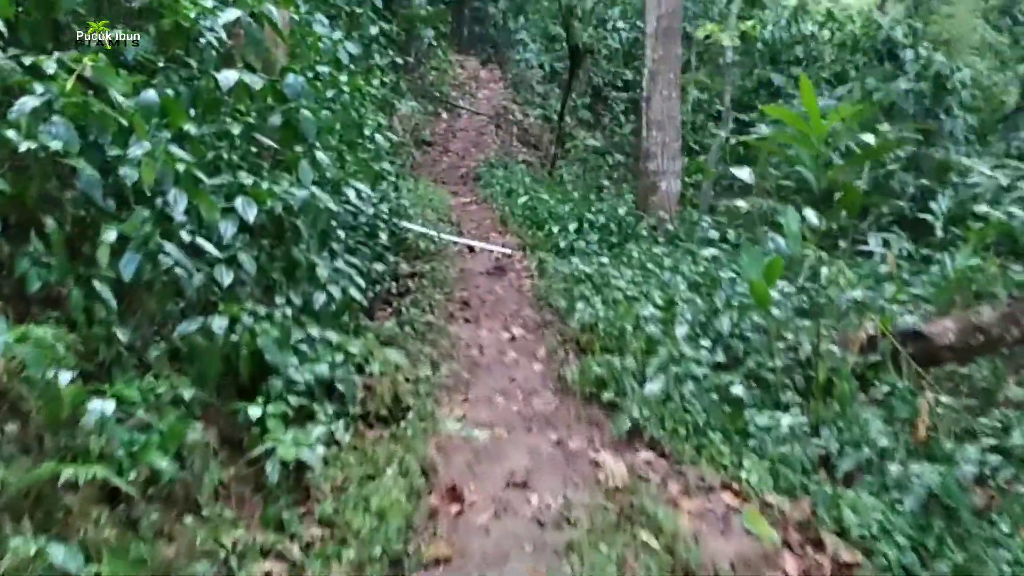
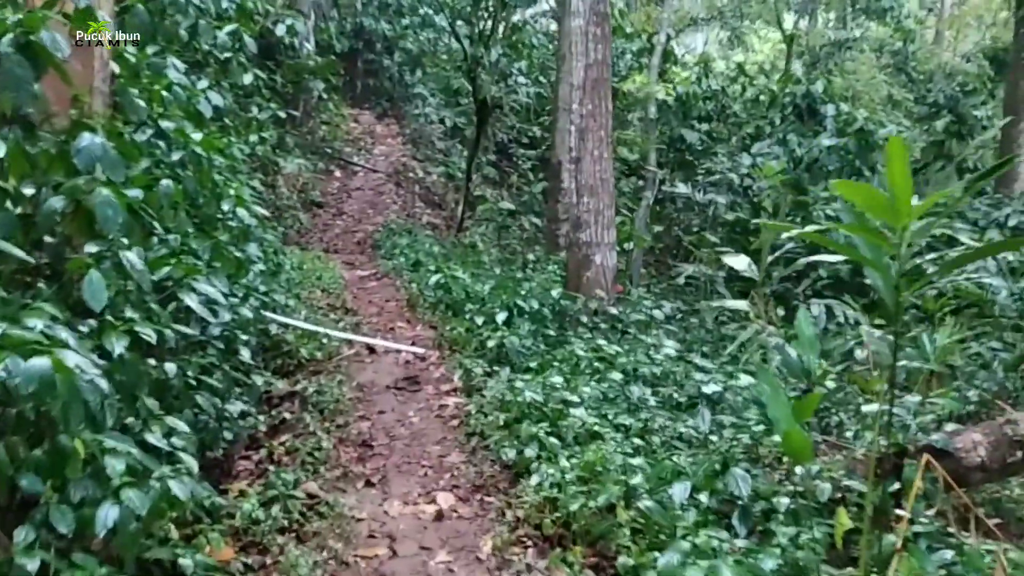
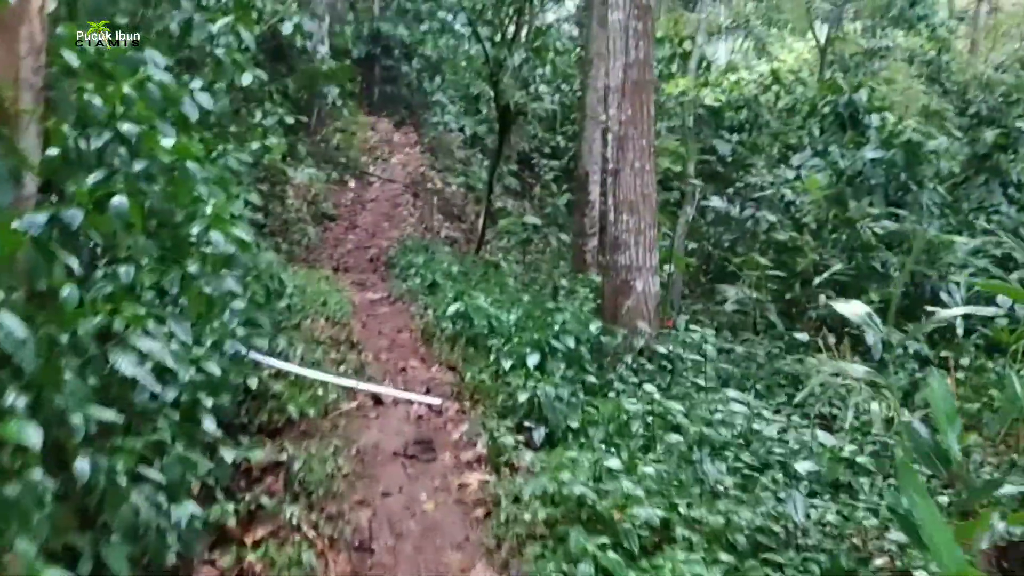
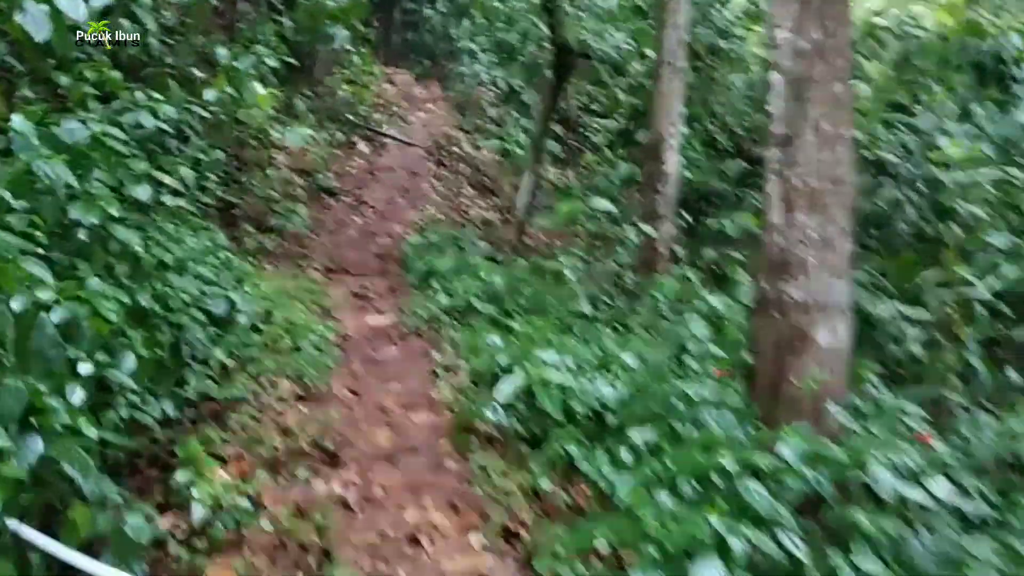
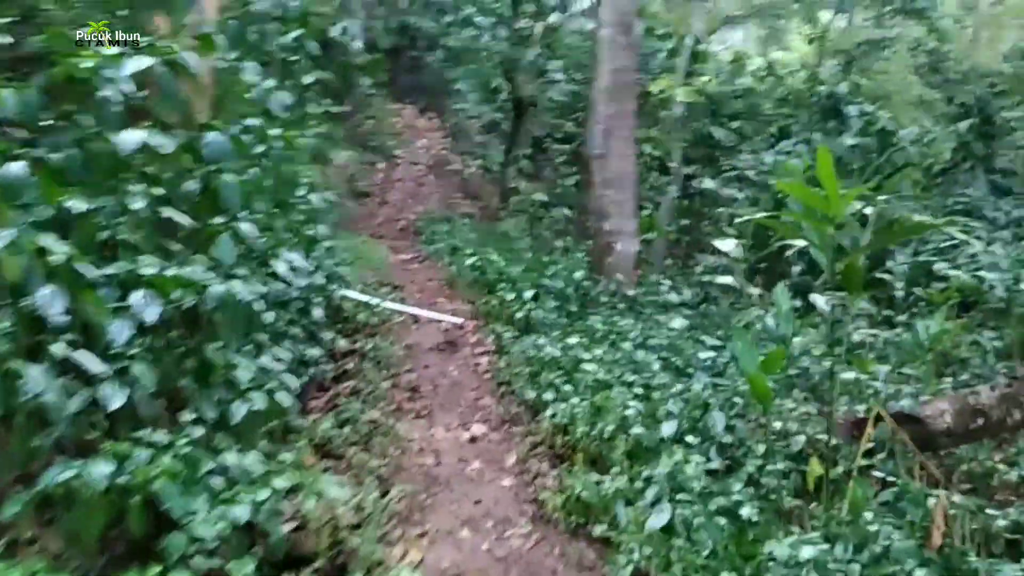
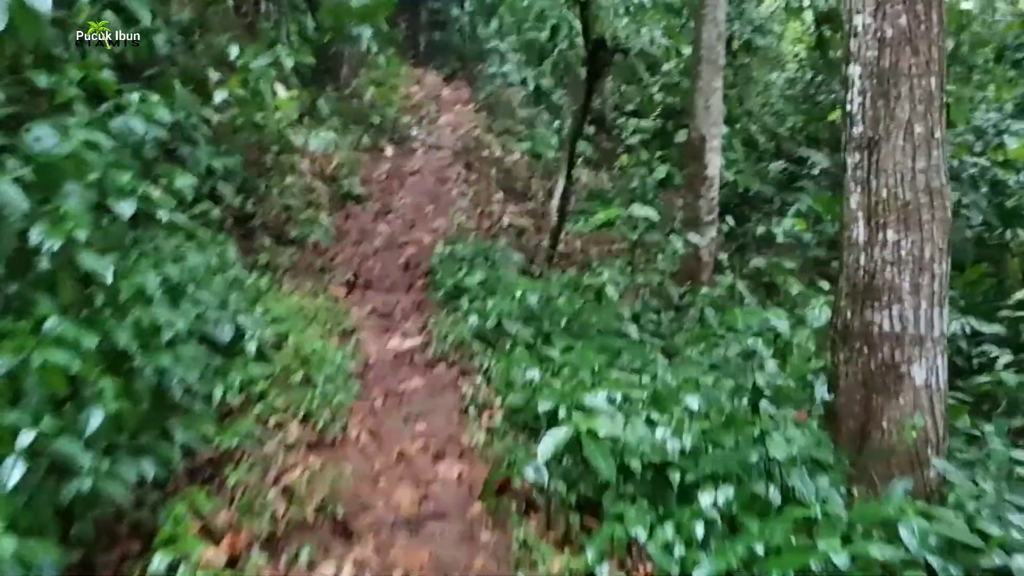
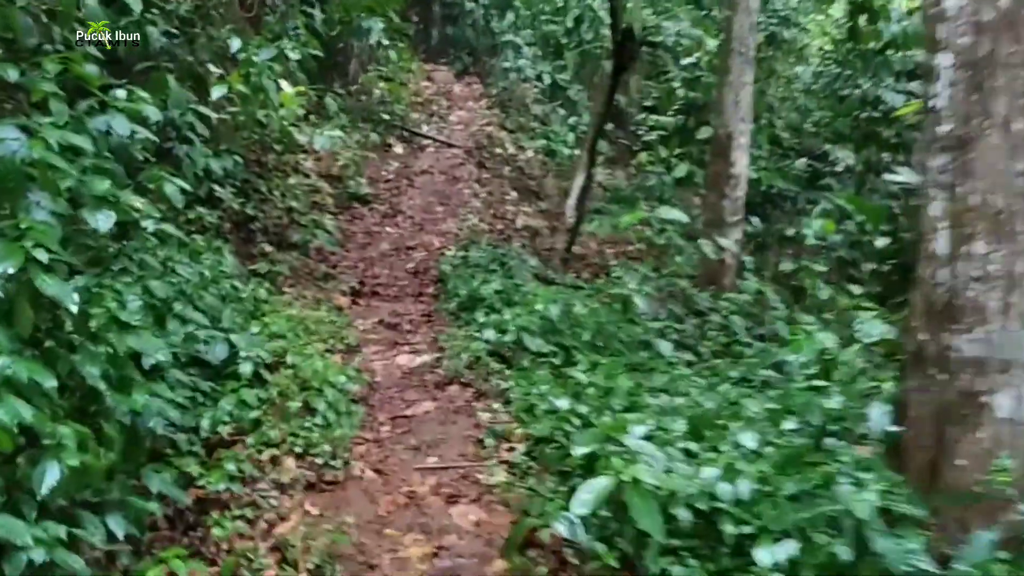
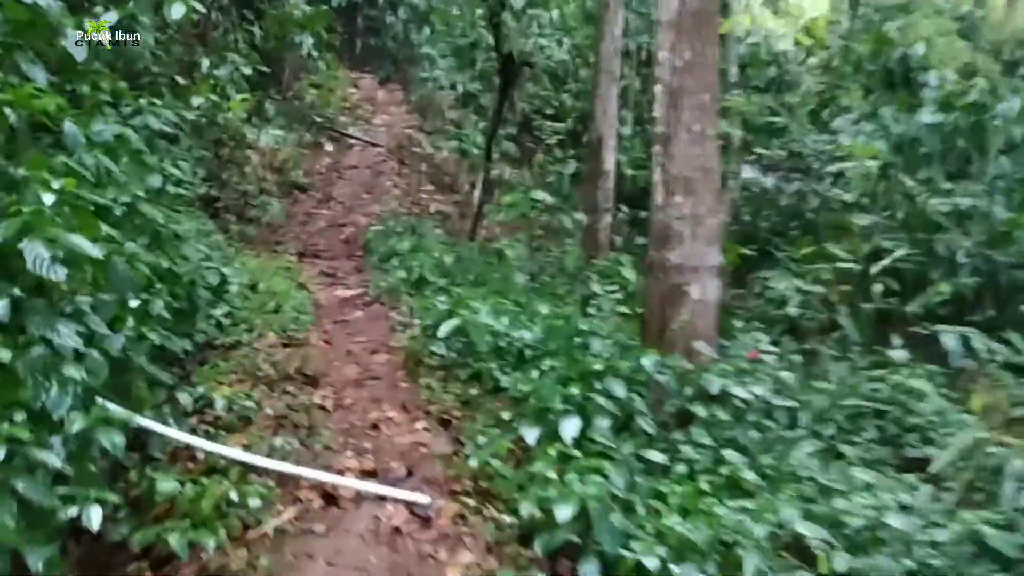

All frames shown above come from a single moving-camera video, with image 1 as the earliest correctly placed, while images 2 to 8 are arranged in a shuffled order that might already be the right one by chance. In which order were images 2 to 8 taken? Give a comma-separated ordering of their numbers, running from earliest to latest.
5, 2, 3, 8, 4, 6, 7
